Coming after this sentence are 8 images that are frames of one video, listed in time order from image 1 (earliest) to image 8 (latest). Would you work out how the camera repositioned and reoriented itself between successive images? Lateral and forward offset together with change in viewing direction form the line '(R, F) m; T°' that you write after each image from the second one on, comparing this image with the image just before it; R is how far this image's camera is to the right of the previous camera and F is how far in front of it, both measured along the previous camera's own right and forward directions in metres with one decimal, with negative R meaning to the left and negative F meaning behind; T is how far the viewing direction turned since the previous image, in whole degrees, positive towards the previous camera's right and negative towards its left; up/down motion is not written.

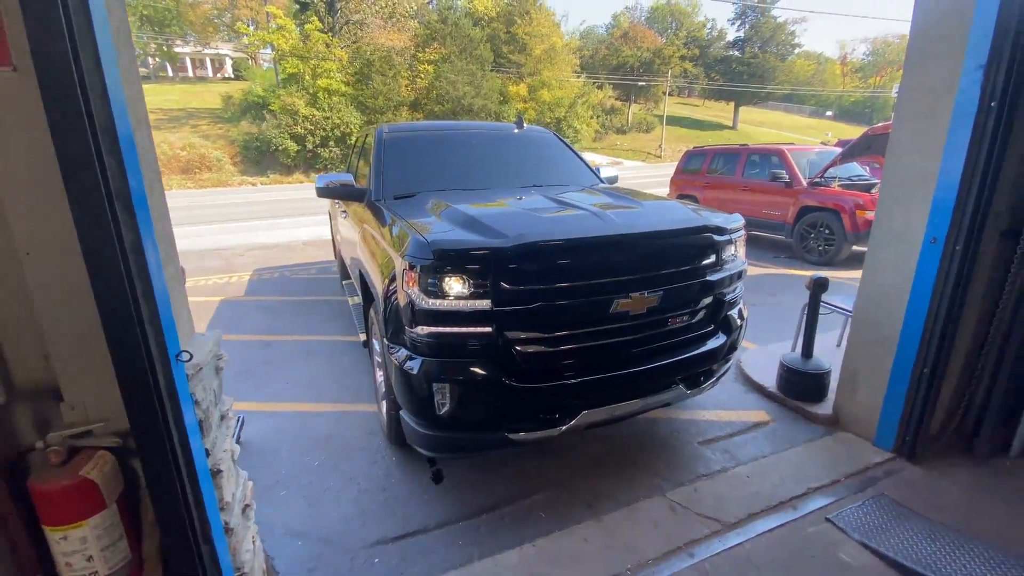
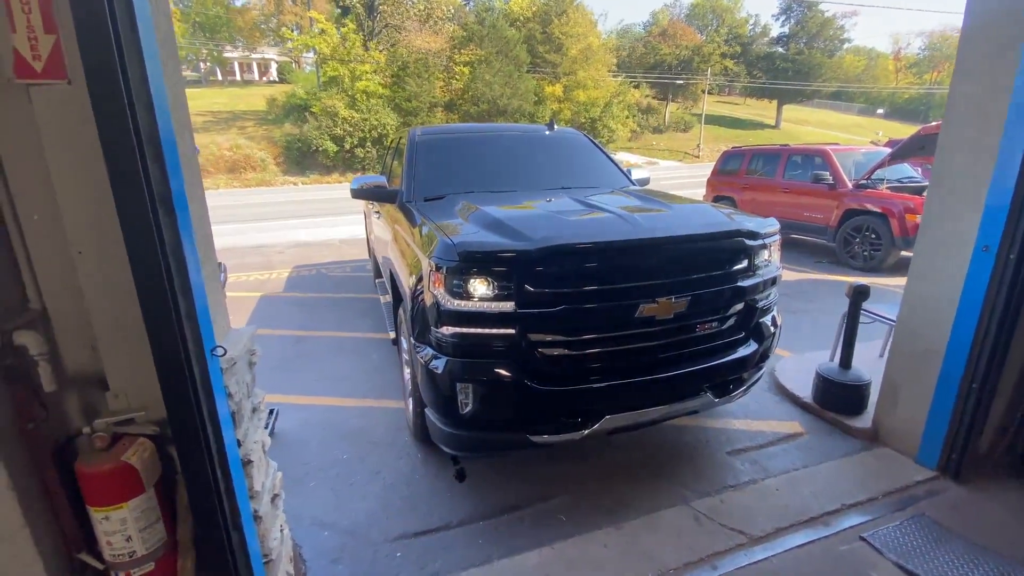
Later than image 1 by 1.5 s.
(0.0, 0.0) m; -4°
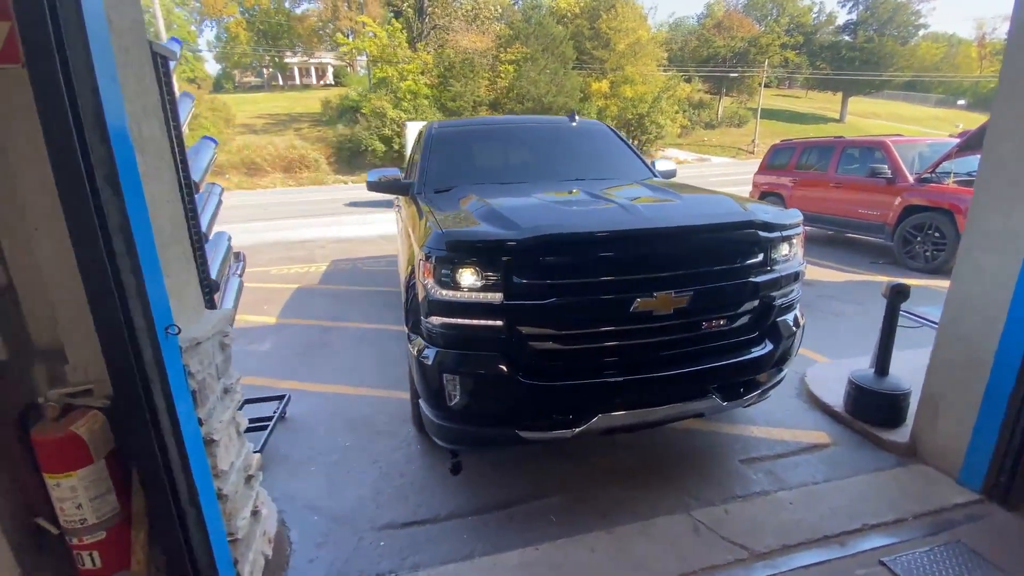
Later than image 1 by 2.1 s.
(+0.3, +0.1) m; -6°
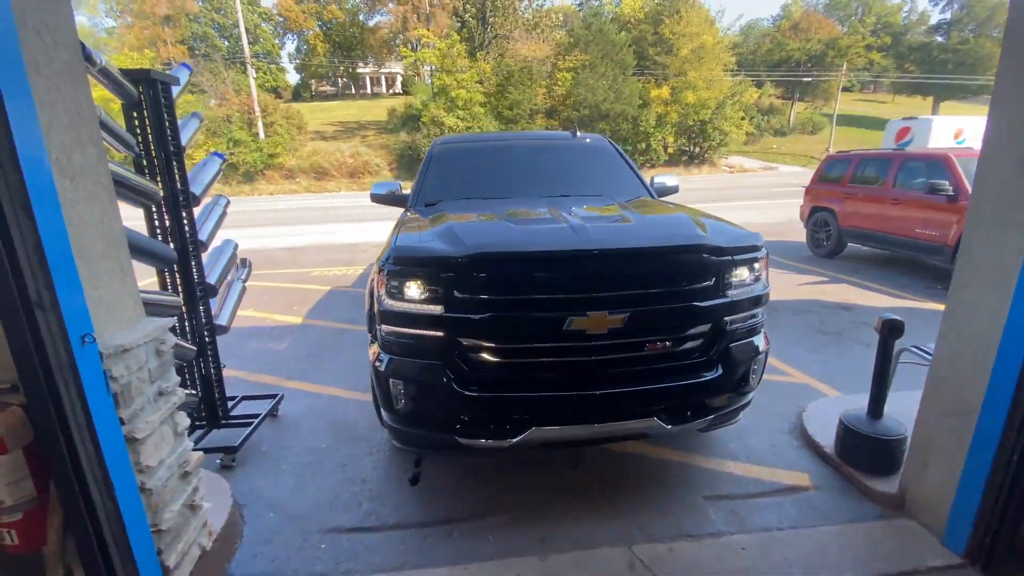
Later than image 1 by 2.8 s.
(+0.6, 0.0) m; -7°
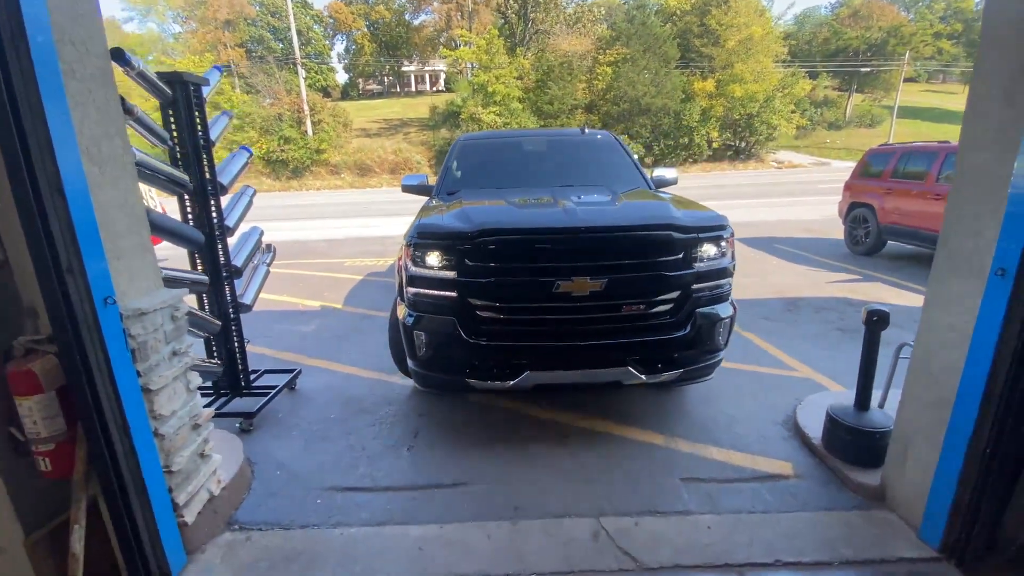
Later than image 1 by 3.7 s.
(+0.3, -0.1) m; -5°
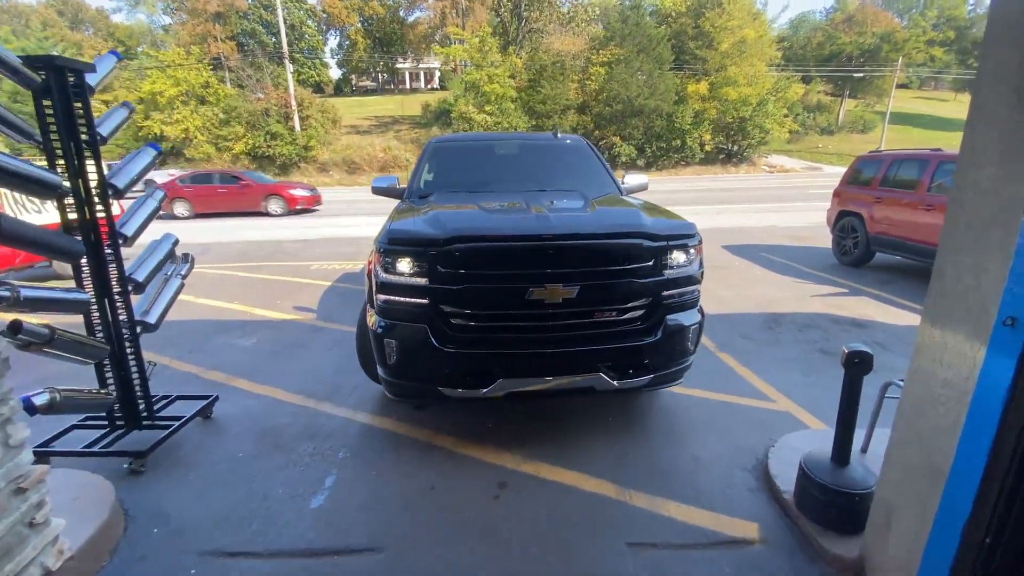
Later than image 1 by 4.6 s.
(+0.4, +0.4) m; +1°
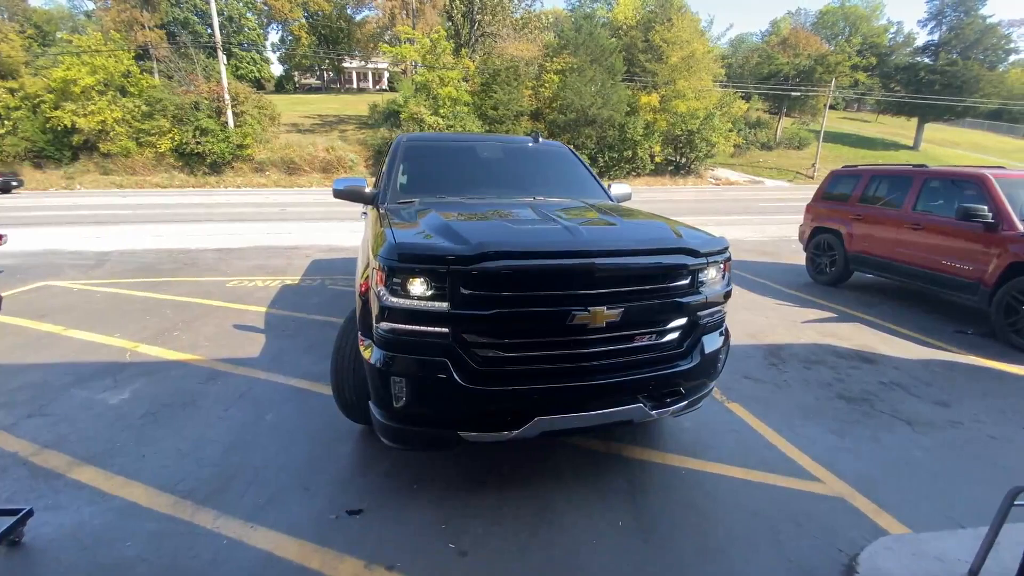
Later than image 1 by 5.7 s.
(-0.1, +1.1) m; +6°
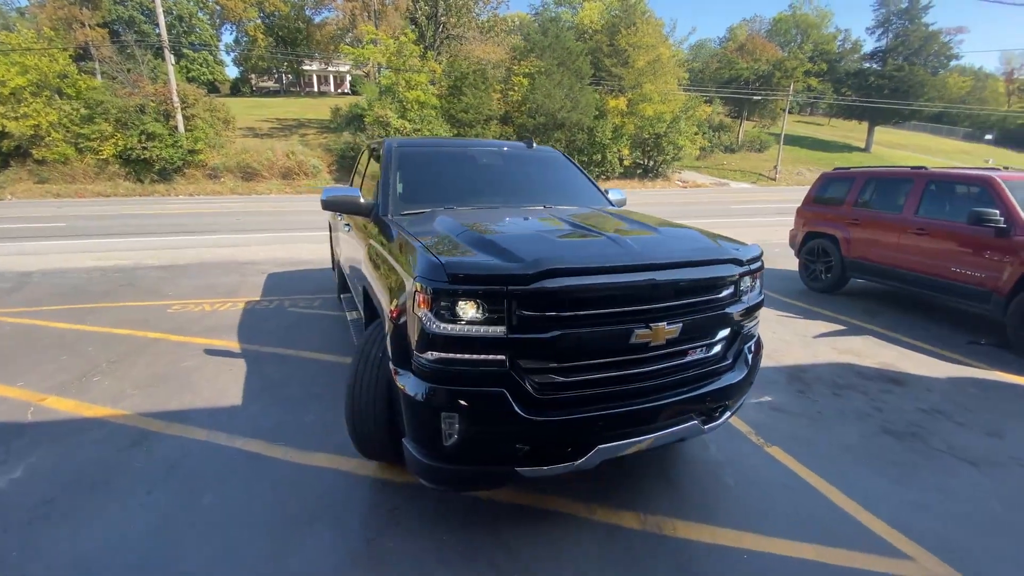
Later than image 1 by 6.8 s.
(-0.2, +0.7) m; +4°
